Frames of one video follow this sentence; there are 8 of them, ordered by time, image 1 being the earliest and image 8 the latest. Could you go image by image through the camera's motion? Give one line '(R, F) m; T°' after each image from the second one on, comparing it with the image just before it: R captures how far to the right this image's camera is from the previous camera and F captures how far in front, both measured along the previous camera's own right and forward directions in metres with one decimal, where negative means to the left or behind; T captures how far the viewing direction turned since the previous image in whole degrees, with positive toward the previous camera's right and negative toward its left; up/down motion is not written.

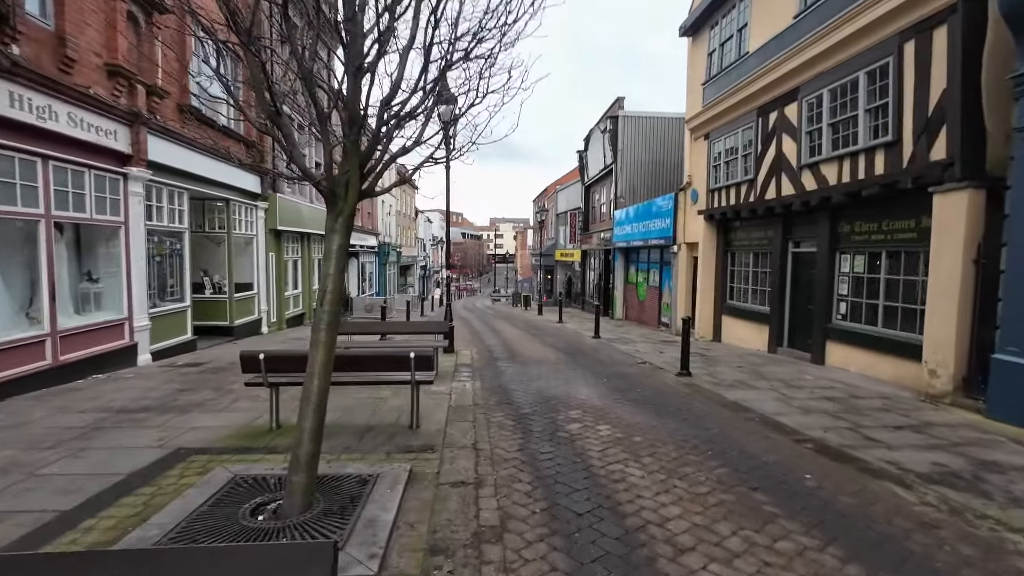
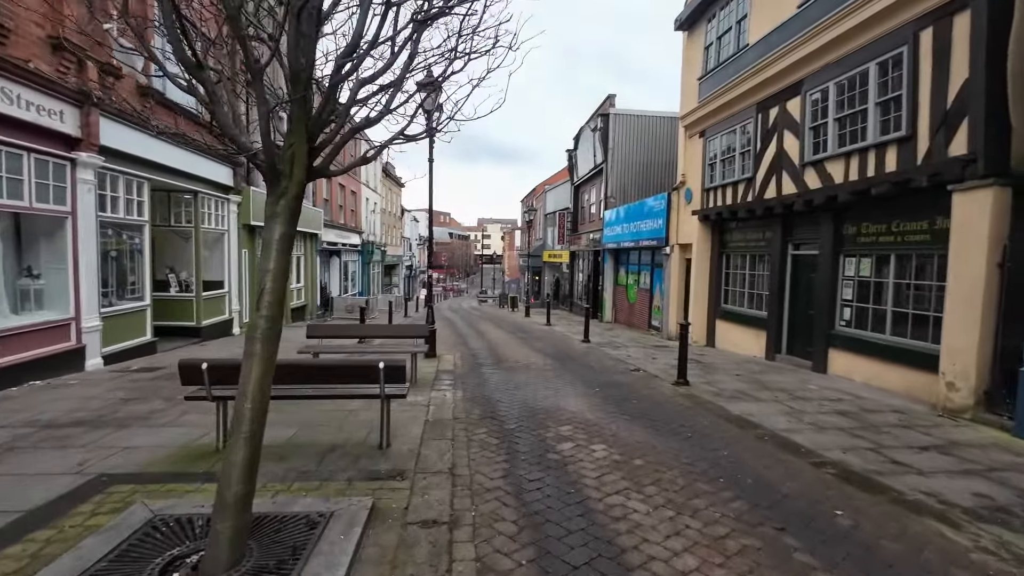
(0.0, +0.7) m; +1°
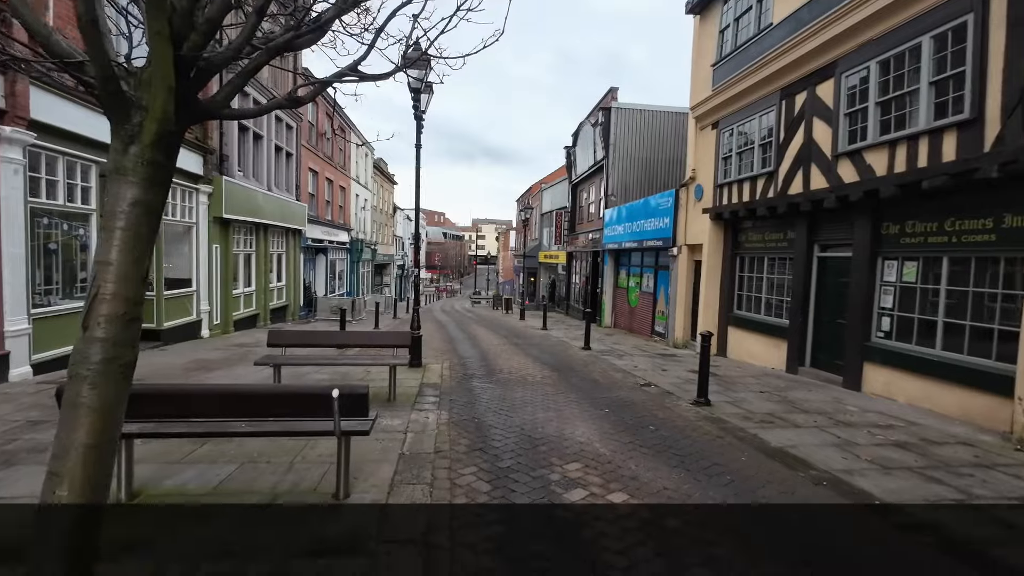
(0.0, +1.1) m; +1°
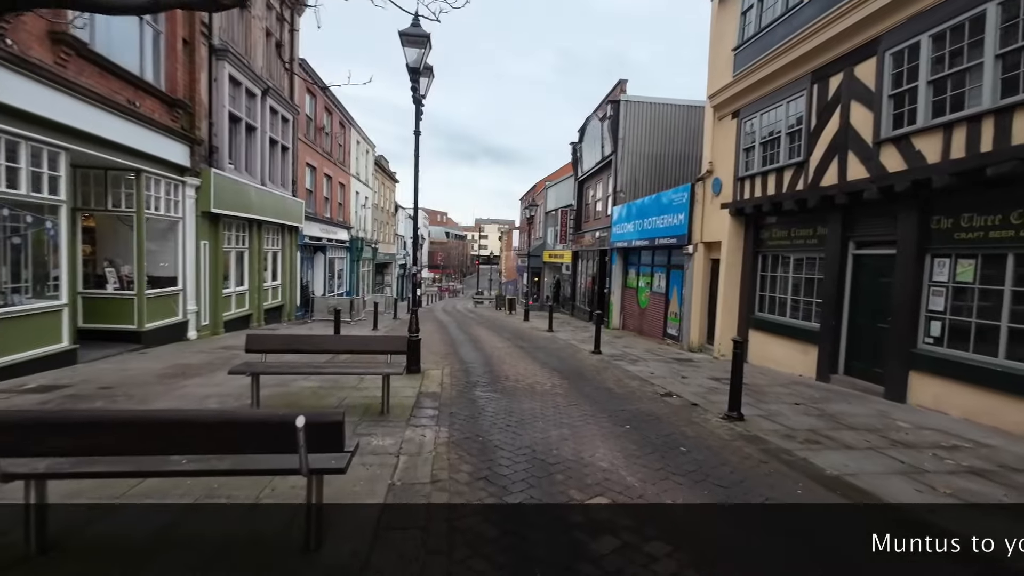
(-0.1, +0.8) m; 0°
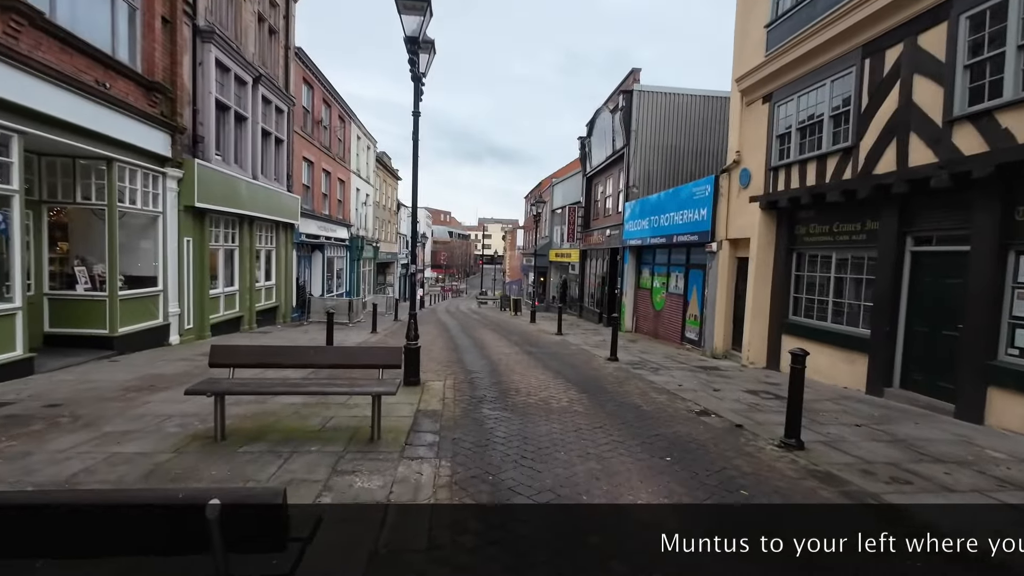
(-0.1, +1.0) m; 0°
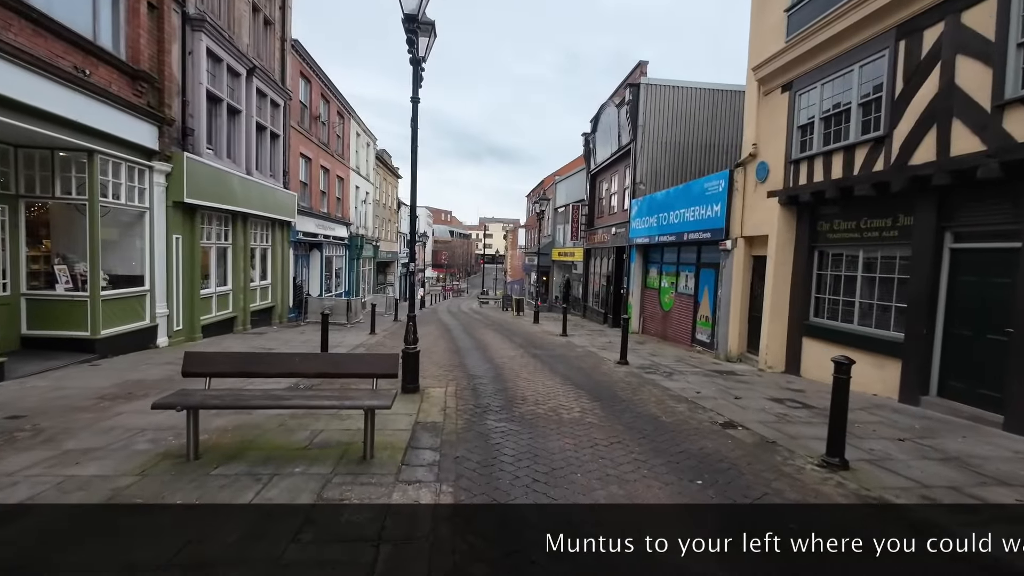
(-0.1, +0.6) m; 0°
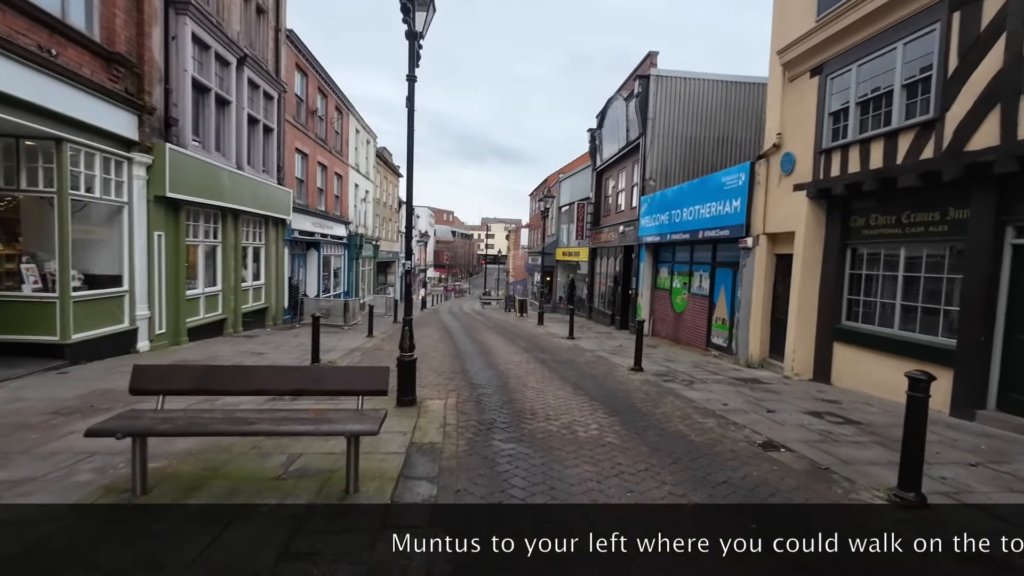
(-0.1, +0.8) m; 0°
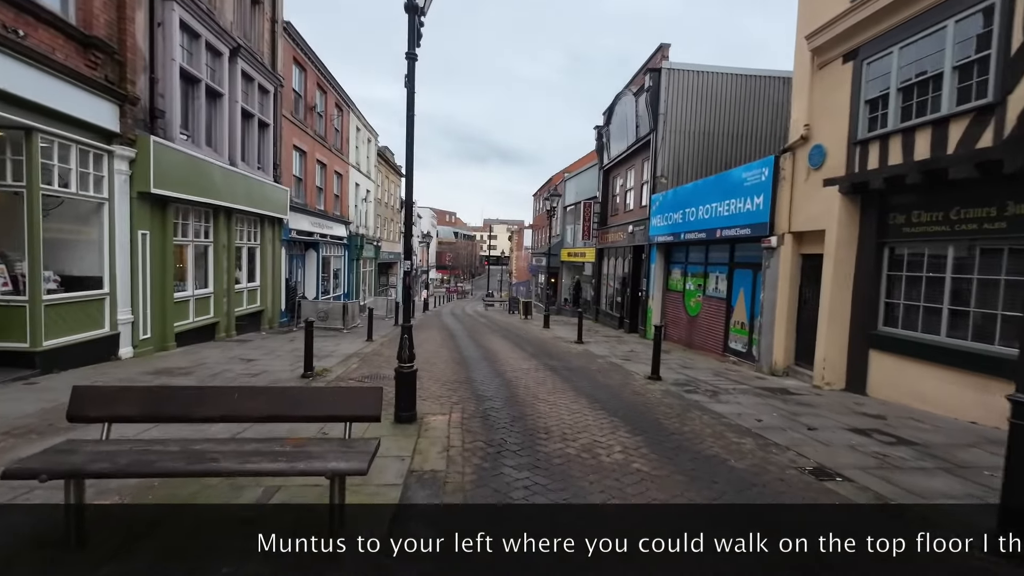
(-0.1, +0.7) m; 0°
